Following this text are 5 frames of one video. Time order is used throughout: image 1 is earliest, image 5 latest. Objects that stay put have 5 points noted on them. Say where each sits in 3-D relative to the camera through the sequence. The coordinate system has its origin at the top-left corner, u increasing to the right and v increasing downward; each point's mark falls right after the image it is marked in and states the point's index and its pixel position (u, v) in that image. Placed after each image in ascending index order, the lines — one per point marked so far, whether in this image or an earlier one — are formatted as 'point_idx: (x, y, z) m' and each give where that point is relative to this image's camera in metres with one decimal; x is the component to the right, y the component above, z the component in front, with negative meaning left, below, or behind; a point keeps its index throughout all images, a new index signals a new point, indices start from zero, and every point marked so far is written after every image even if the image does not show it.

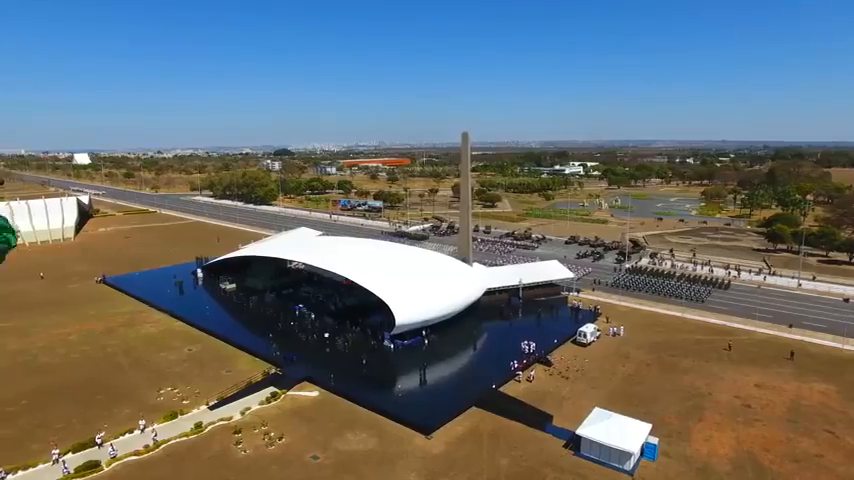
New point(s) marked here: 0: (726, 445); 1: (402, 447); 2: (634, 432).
0: (+11.3, -7.7, +19.8) m
1: (-0.9, -7.7, +19.8) m
2: (+7.7, -7.0, +19.4) m
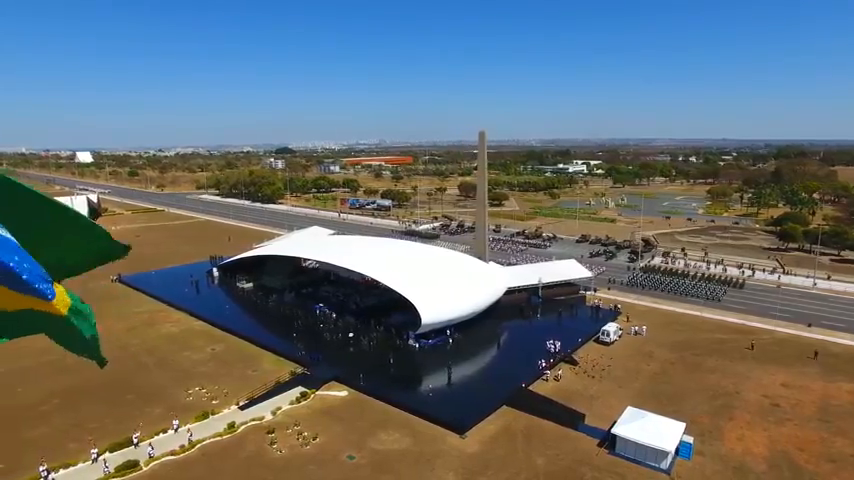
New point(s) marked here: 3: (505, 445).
0: (+12.6, -7.7, +19.9) m
1: (+0.4, -7.7, +19.8) m
2: (+9.0, -7.0, +19.4) m
3: (+2.9, -7.8, +19.9) m
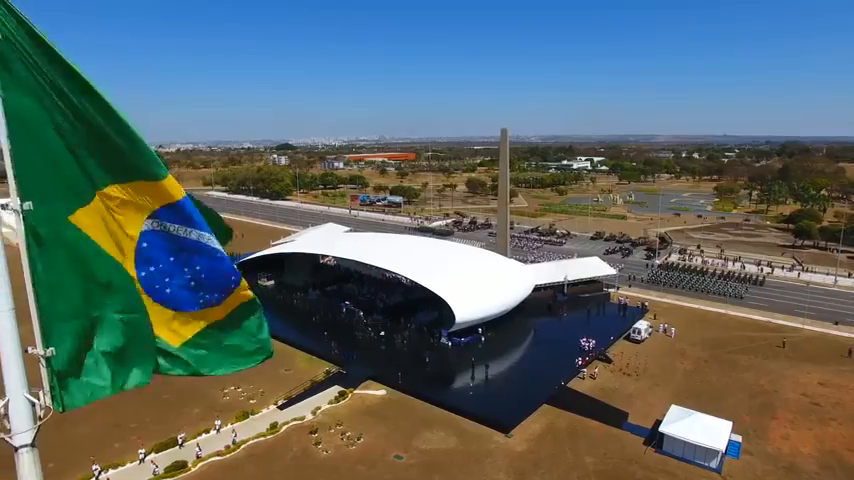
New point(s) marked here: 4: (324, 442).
0: (+14.3, -7.7, +19.8) m
1: (+2.1, -7.7, +19.7) m
2: (+10.7, -7.0, +19.4) m
3: (+4.7, -7.7, +19.8) m
4: (-3.9, -7.6, +19.9) m
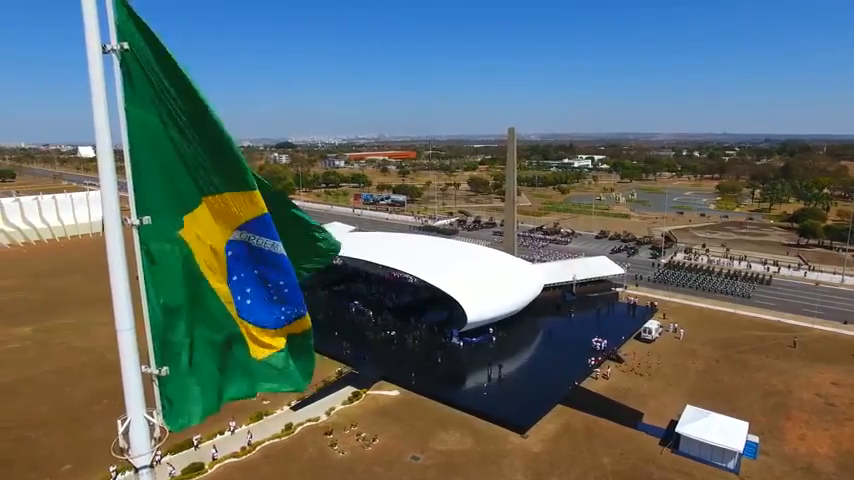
0: (+14.9, -7.7, +19.8) m
1: (+2.7, -7.7, +19.6) m
2: (+11.3, -7.0, +19.3) m
3: (+5.3, -7.7, +19.8) m
4: (-3.3, -7.6, +19.8) m
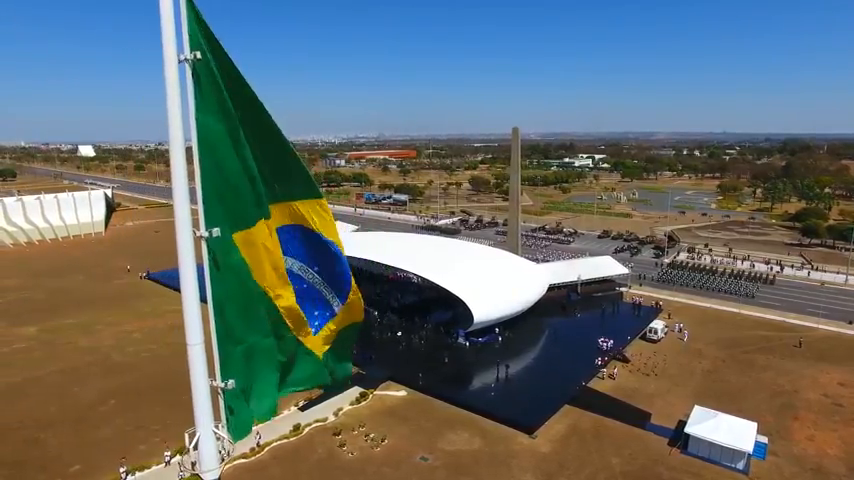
0: (+15.2, -7.7, +19.8) m
1: (+3.1, -7.7, +19.6) m
2: (+11.6, -7.0, +19.3) m
3: (+5.6, -7.7, +19.8) m
4: (-2.9, -7.6, +19.8) m
